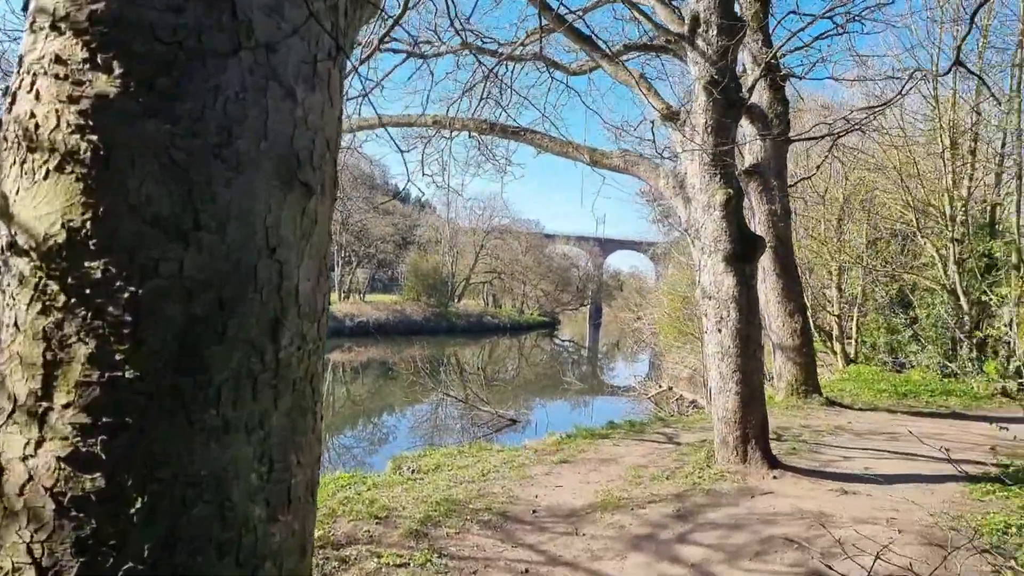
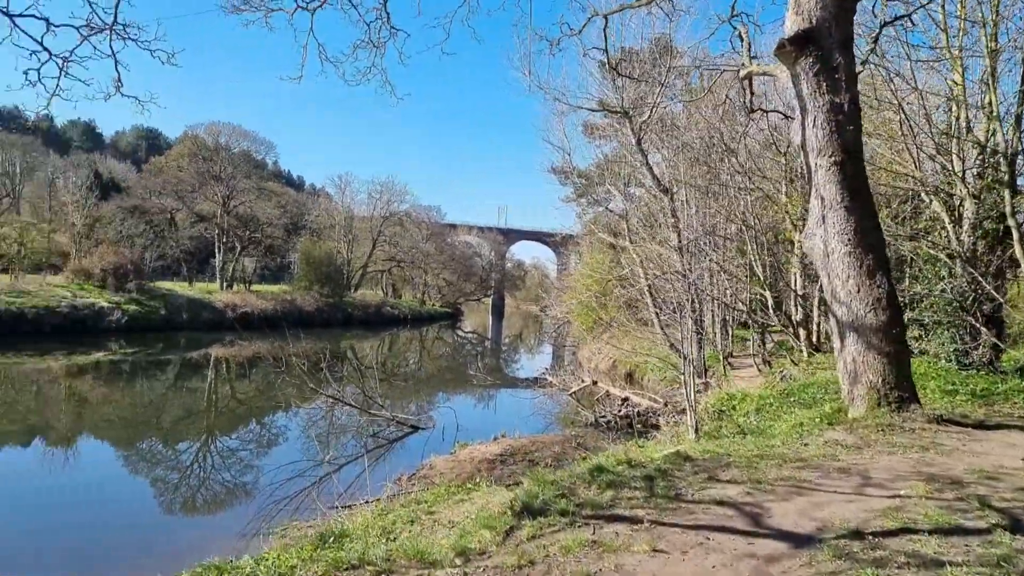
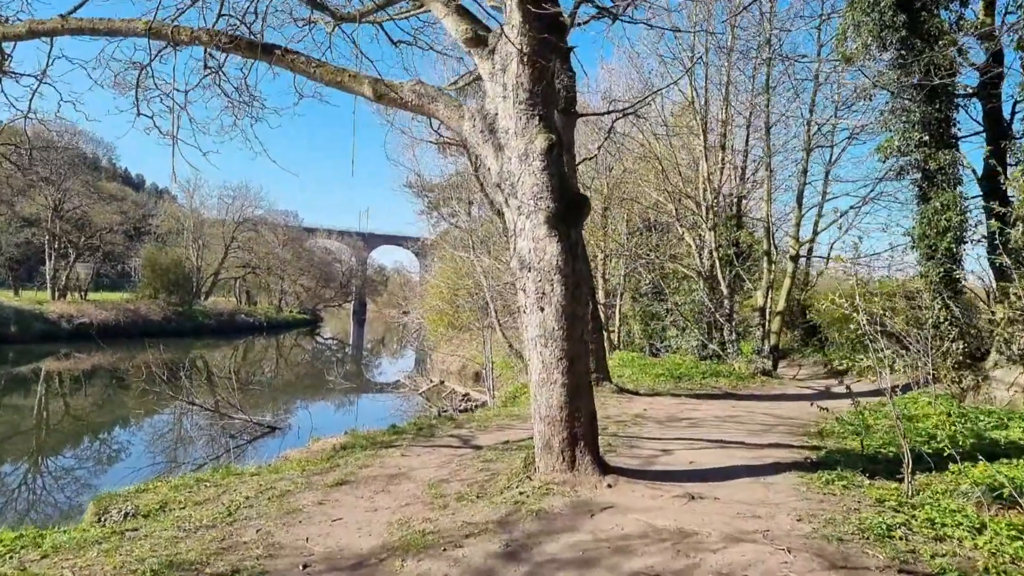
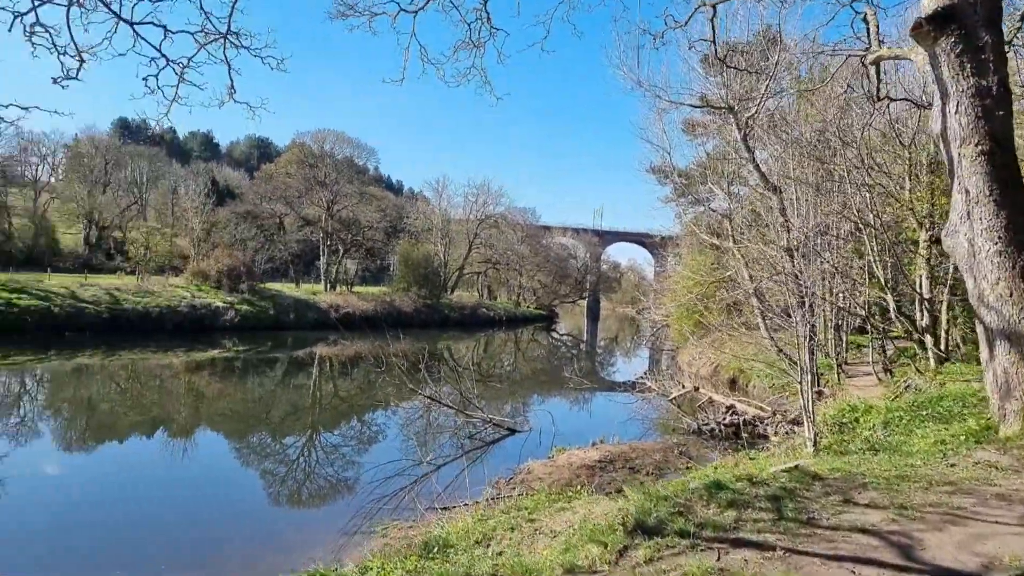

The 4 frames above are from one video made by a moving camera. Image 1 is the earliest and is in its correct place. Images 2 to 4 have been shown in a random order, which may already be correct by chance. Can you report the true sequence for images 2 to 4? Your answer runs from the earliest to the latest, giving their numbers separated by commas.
3, 2, 4
